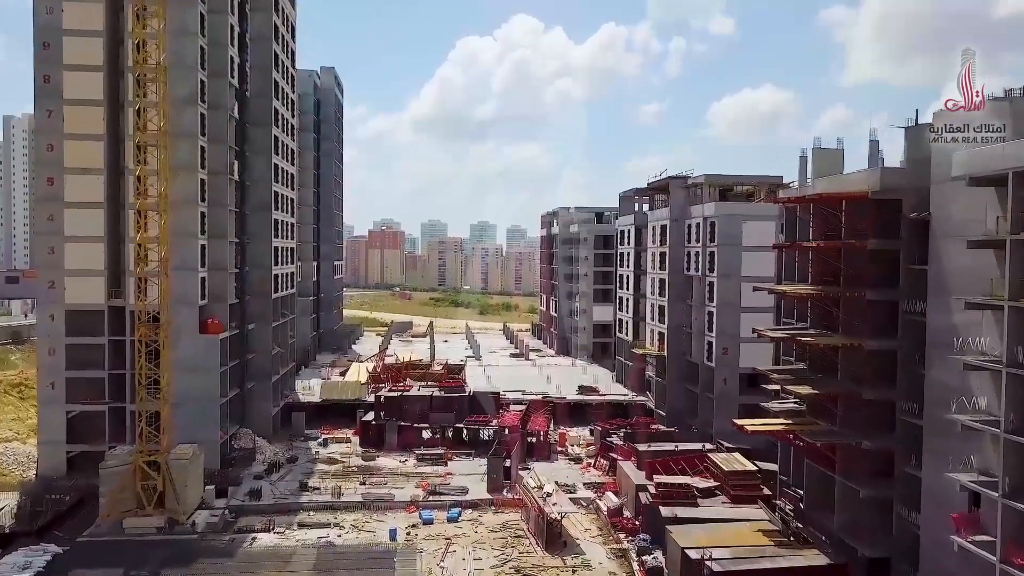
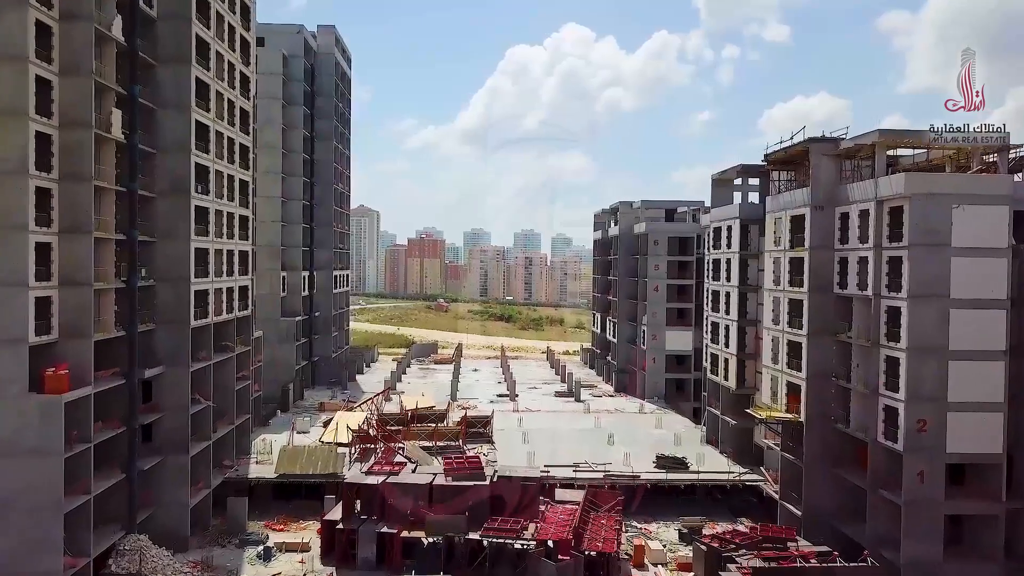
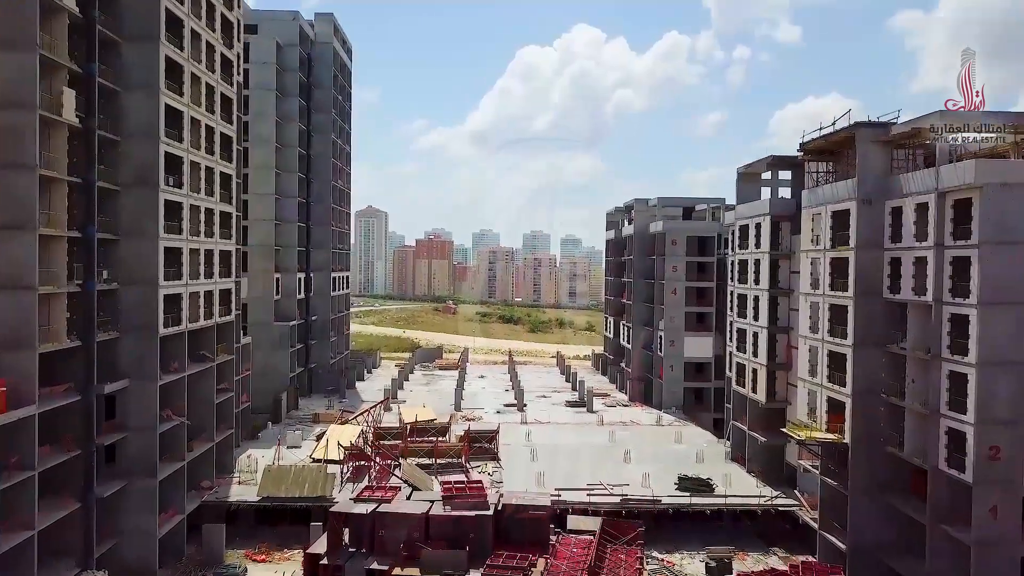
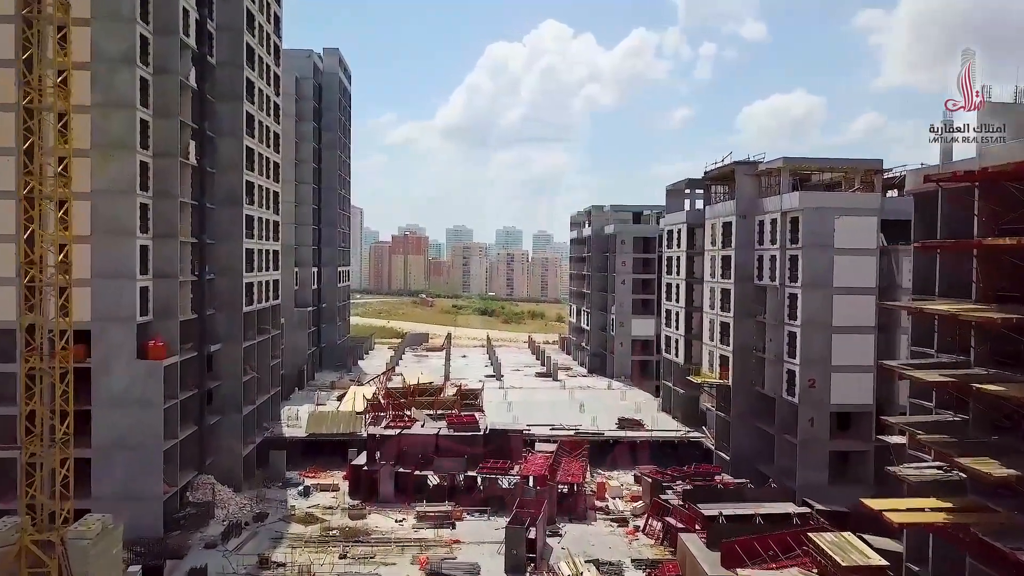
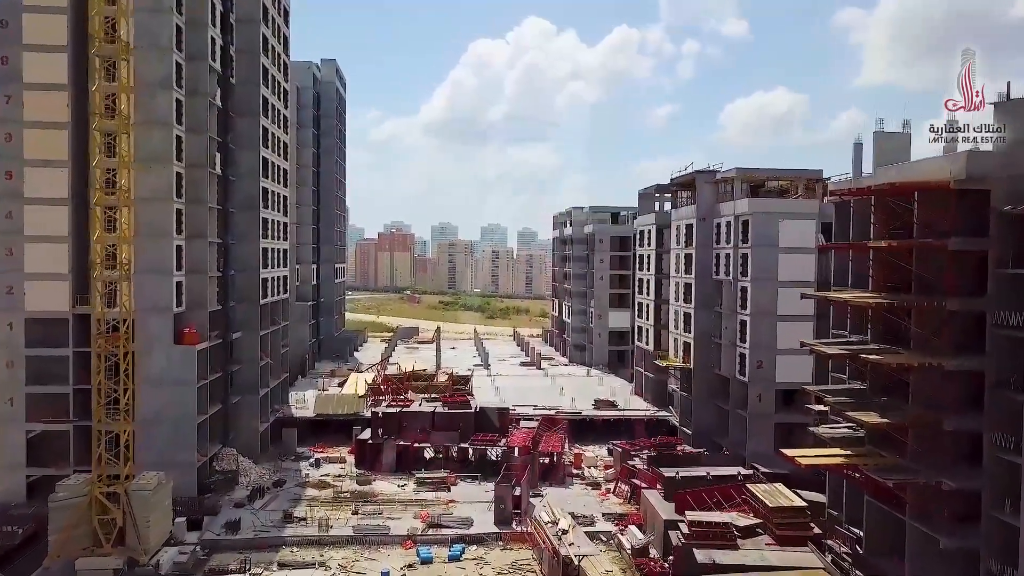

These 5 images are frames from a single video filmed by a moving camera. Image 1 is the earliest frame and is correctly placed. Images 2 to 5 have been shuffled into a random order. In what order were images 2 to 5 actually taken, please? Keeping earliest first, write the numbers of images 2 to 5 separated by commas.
5, 4, 2, 3
